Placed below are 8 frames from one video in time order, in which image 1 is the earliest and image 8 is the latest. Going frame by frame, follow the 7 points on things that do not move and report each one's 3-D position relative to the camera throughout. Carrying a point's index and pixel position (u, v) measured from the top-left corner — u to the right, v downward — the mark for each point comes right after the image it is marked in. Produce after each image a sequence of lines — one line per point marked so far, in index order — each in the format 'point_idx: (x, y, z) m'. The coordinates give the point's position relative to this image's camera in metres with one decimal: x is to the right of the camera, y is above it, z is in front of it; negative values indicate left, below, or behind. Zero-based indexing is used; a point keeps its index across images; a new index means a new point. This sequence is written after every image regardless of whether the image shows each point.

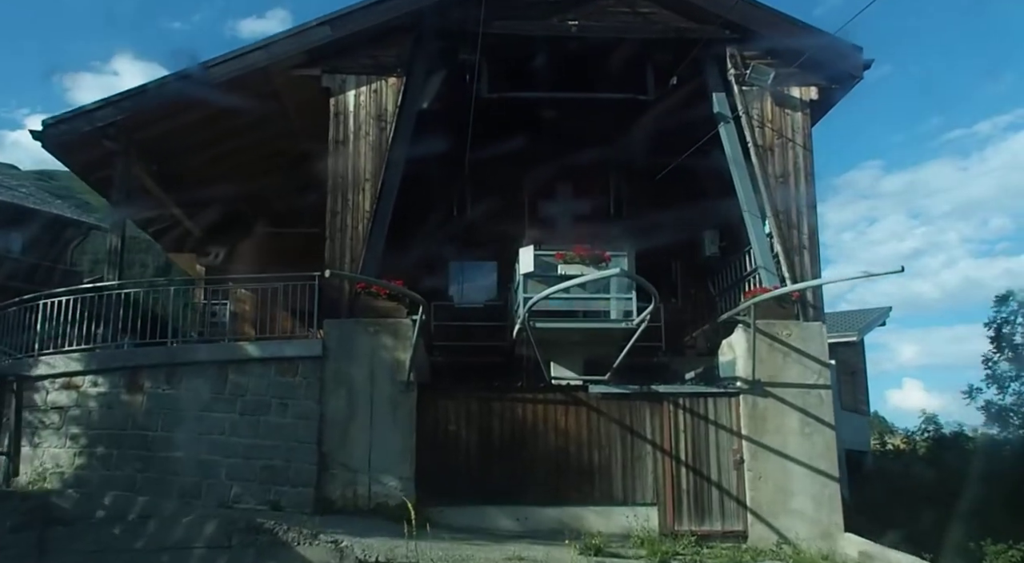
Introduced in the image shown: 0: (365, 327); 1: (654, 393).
0: (-1.8, -0.6, +10.8) m
1: (+1.7, -1.4, +10.9) m
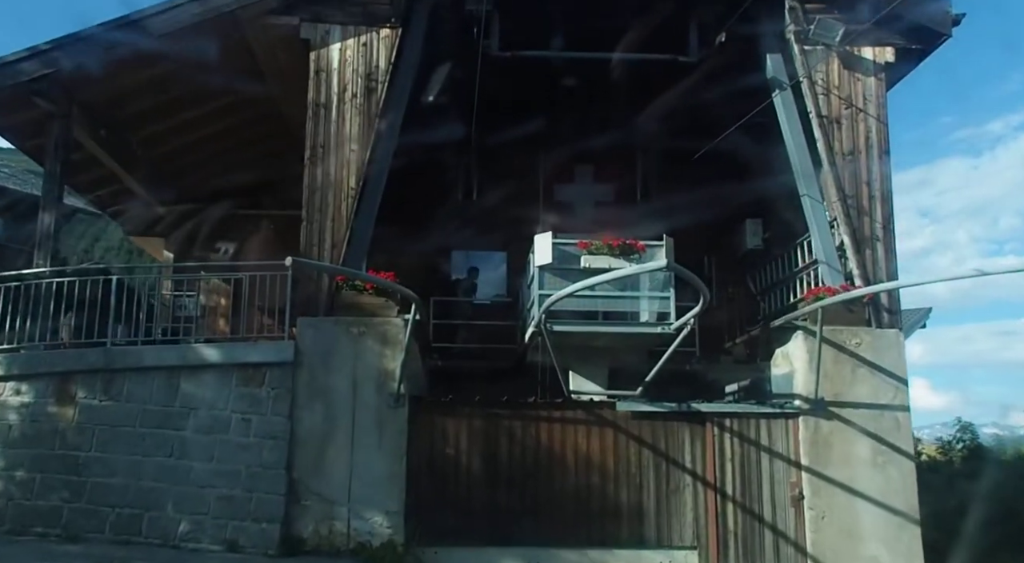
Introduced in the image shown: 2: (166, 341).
0: (-1.6, -0.5, +9.0) m
1: (+1.8, -1.3, +9.1) m
2: (-3.4, -0.6, +8.9) m
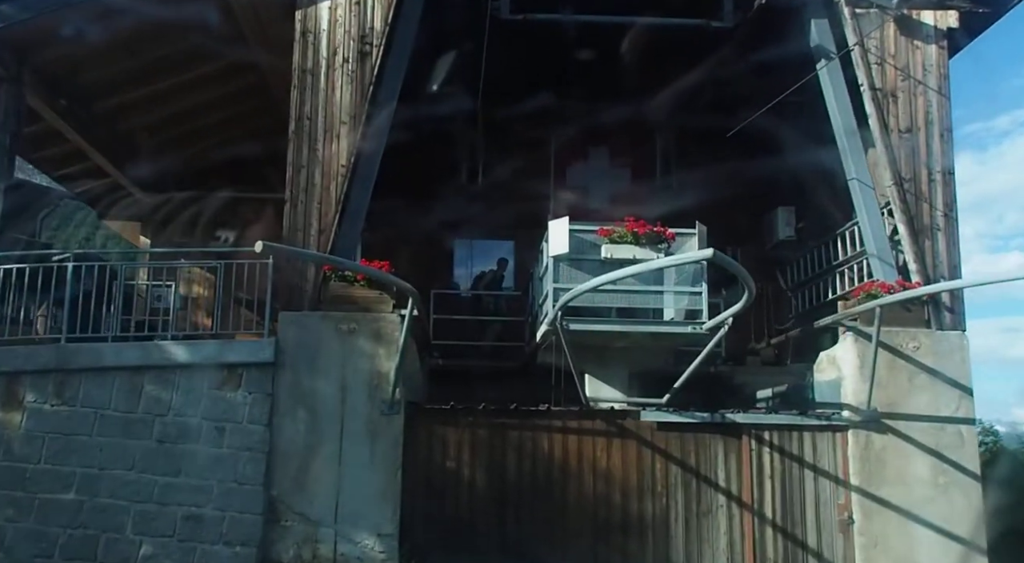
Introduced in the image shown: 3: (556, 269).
0: (-1.5, -0.4, +7.9) m
1: (+1.9, -1.3, +8.0) m
2: (-3.3, -0.5, +7.9) m
3: (+0.4, +0.1, +8.2) m
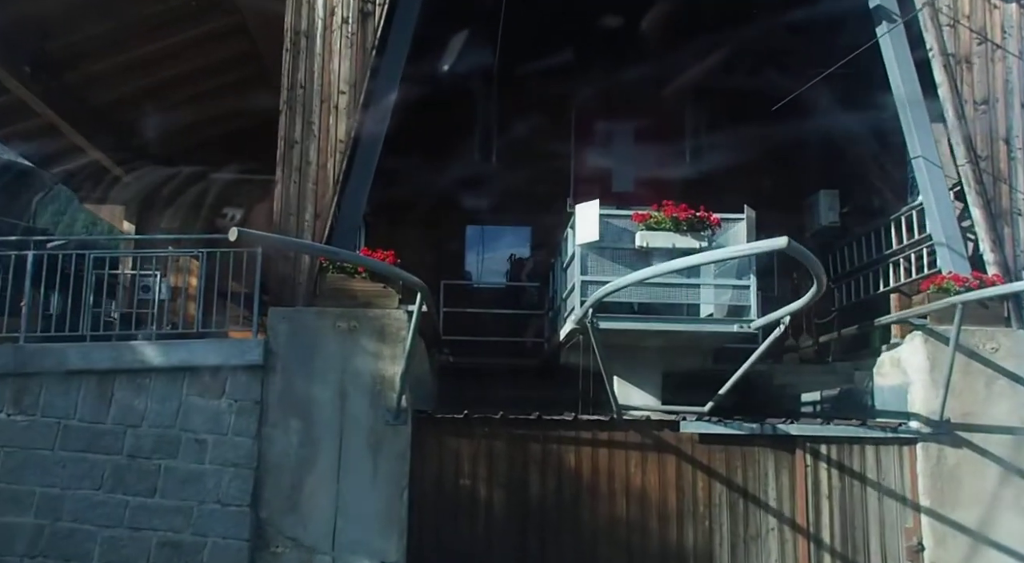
0: (-1.4, -0.3, +6.9) m
1: (+2.1, -1.2, +7.0) m
2: (-3.2, -0.4, +6.9) m
3: (+0.6, +0.2, +7.2) m
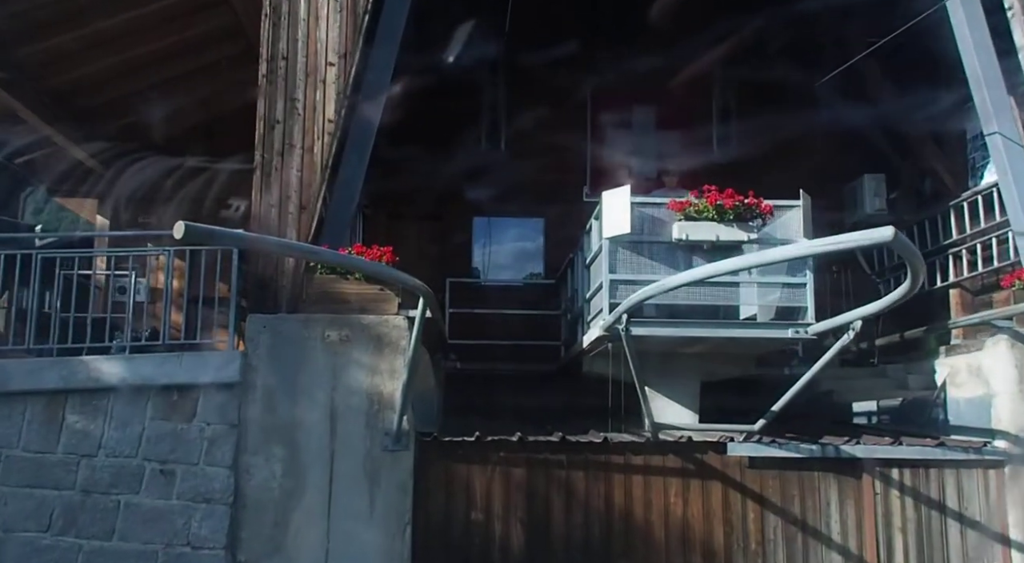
0: (-1.3, -0.3, +5.9) m
1: (+2.2, -1.2, +6.0) m
2: (-3.0, -0.4, +5.9) m
3: (+0.7, +0.2, +6.2) m
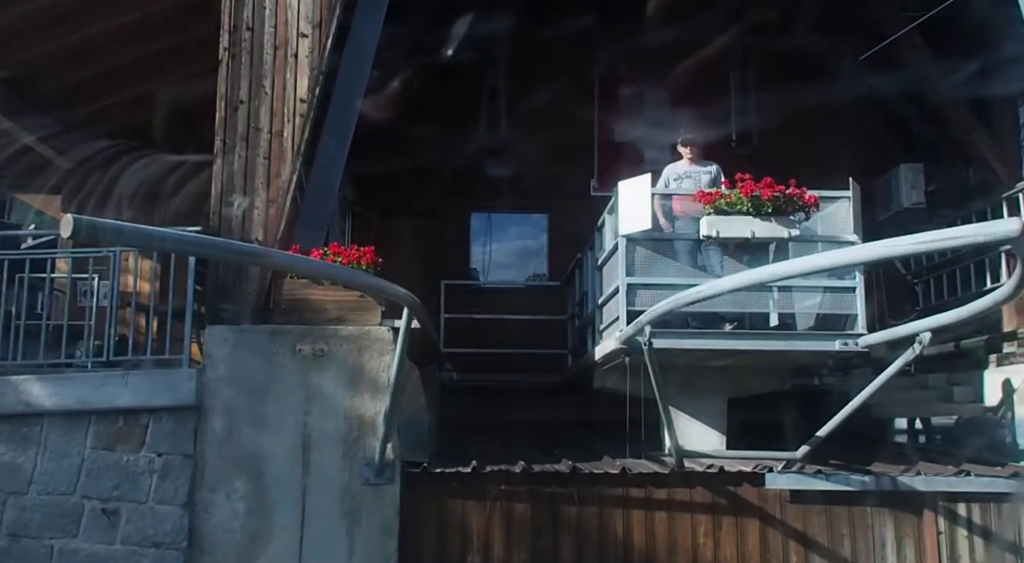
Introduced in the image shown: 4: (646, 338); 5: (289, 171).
0: (-1.2, -0.4, +5.1) m
1: (+2.2, -1.2, +5.2) m
2: (-3.0, -0.5, +5.1) m
3: (+0.7, +0.1, +5.4) m
4: (+0.7, -0.3, +4.7) m
5: (-1.3, +0.7, +5.3) m
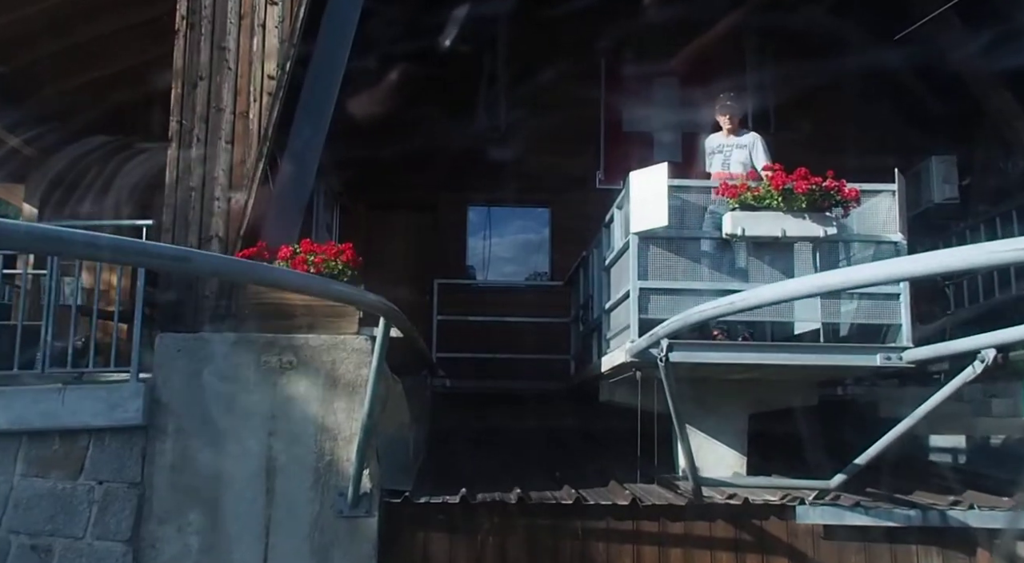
0: (-1.3, -0.4, +4.5) m
1: (+2.2, -1.2, +4.5) m
2: (-3.0, -0.5, +4.5) m
3: (+0.7, +0.1, +4.7) m
4: (+0.7, -0.3, +4.1) m
5: (-1.3, +0.6, +4.7) m
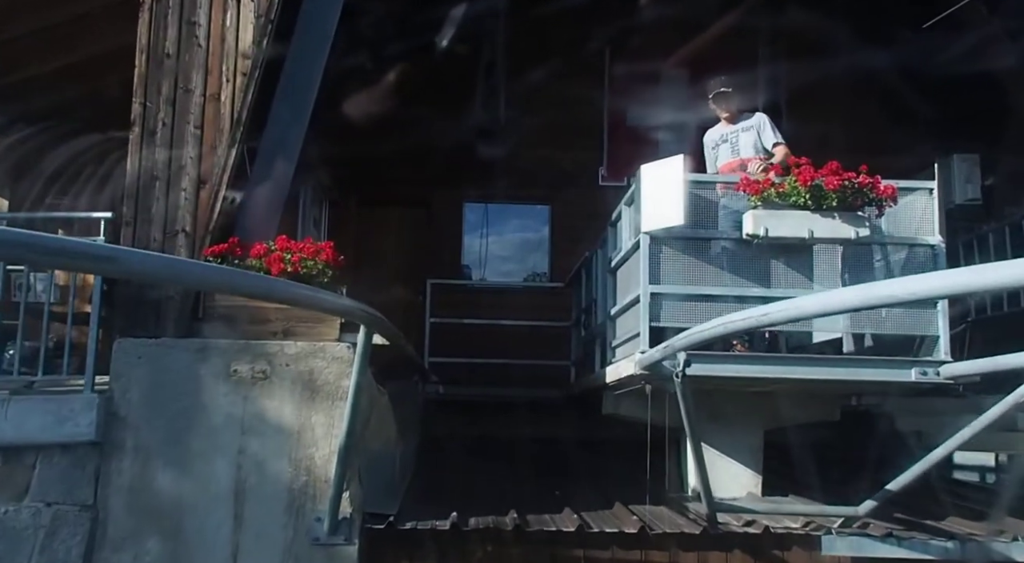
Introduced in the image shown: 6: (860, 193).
0: (-1.3, -0.4, +4.0) m
1: (+2.2, -1.3, +4.1) m
2: (-3.1, -0.5, +4.0) m
3: (+0.7, +0.1, +4.3) m
4: (+0.7, -0.3, +3.7) m
5: (-1.3, +0.6, +4.2) m
6: (+1.6, +0.4, +4.2) m
